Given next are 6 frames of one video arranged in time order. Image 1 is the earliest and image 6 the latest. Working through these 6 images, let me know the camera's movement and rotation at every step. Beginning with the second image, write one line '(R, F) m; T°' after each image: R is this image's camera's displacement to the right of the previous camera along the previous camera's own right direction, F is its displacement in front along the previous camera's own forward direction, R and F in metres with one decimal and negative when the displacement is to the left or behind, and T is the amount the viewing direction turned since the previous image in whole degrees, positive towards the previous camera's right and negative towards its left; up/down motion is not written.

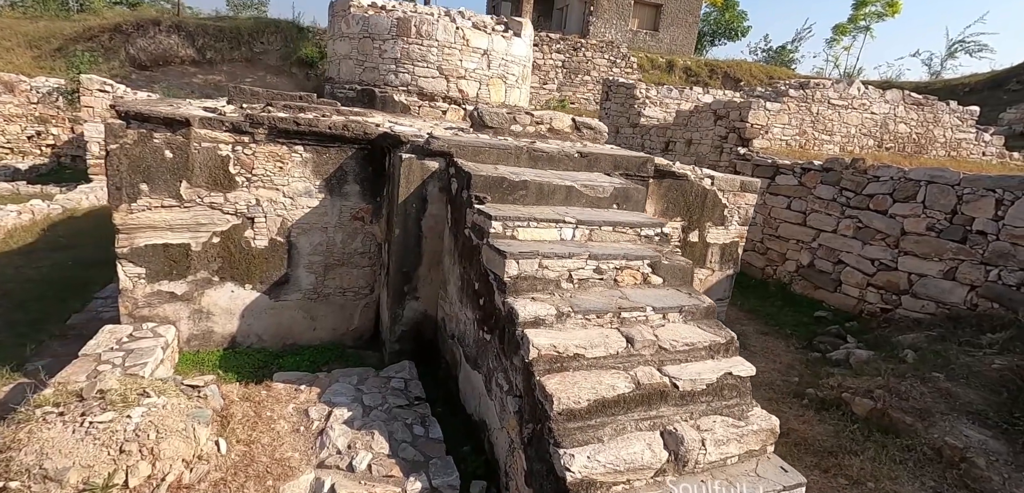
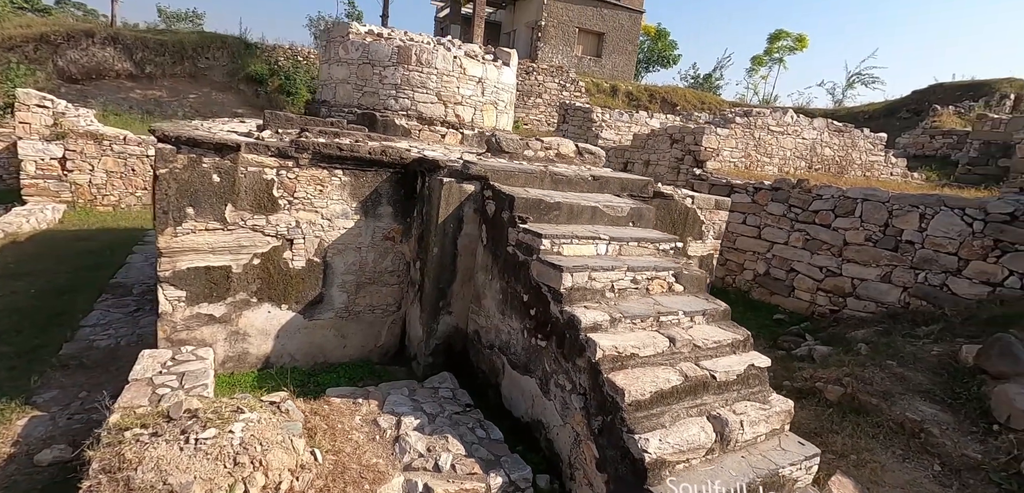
(-0.5, -0.2) m; +7°
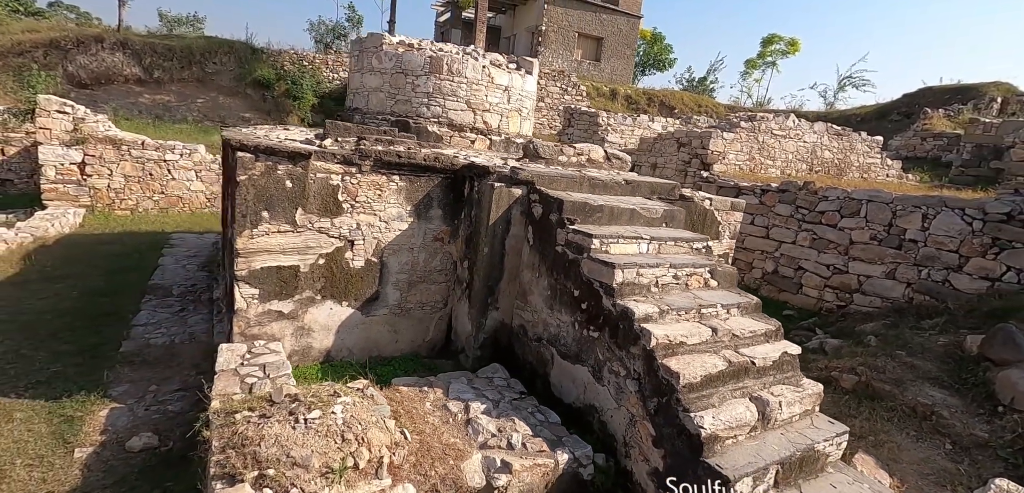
(-0.3, -0.2) m; +1°
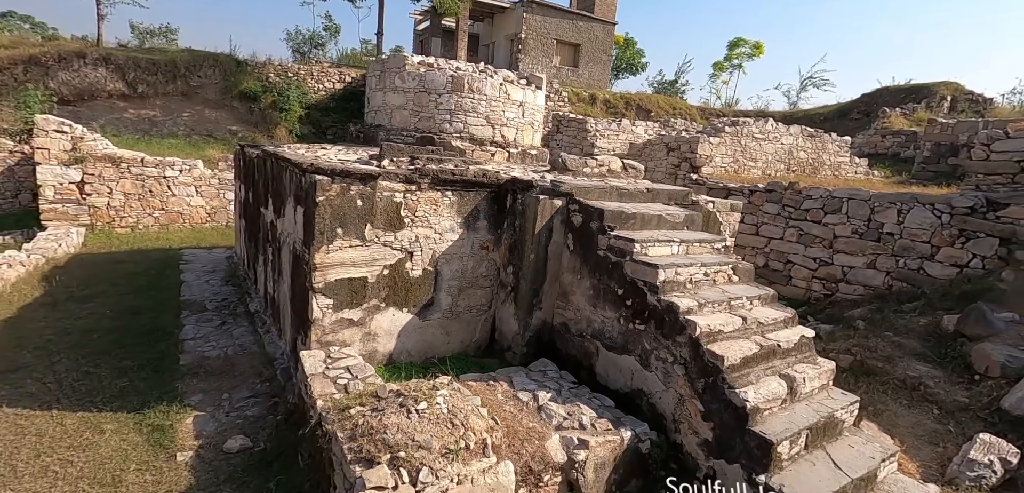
(-0.5, -0.3) m; +3°
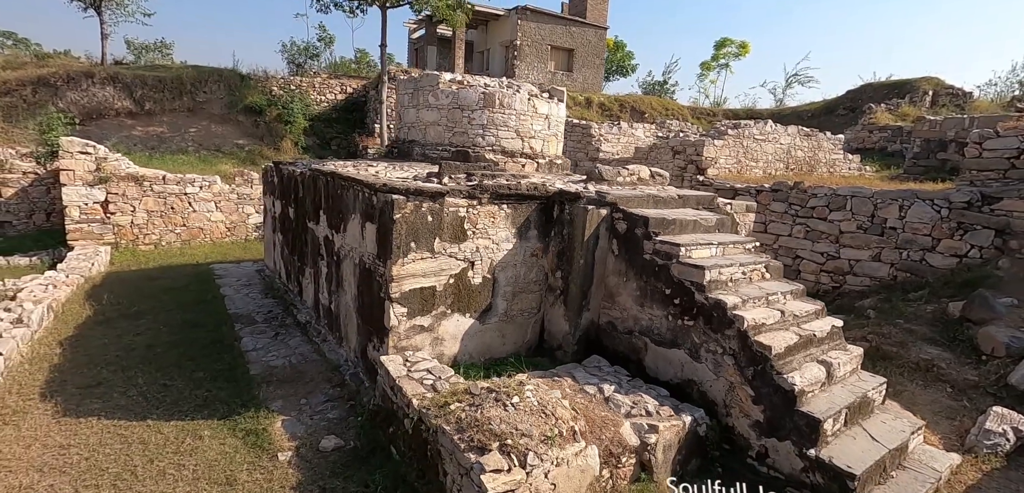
(-0.5, -0.3) m; +1°
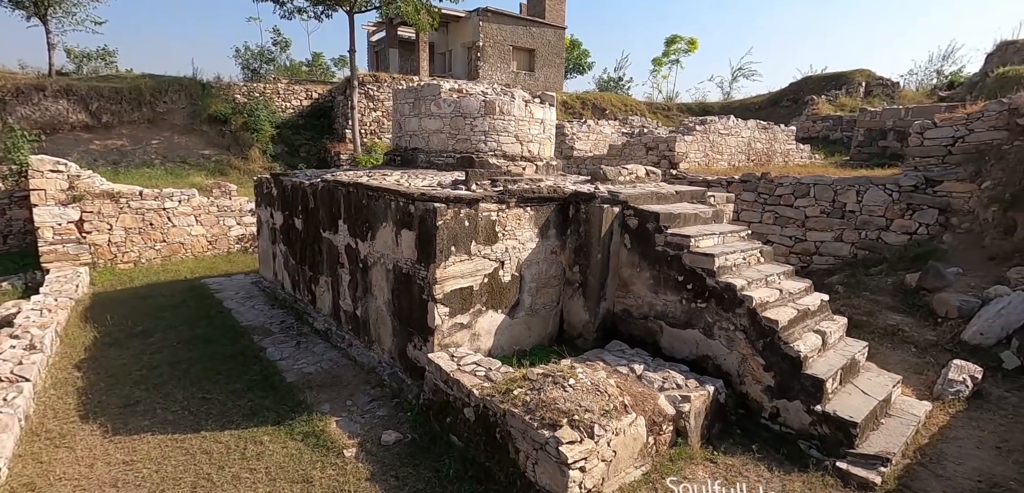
(-0.5, -0.3) m; +5°
